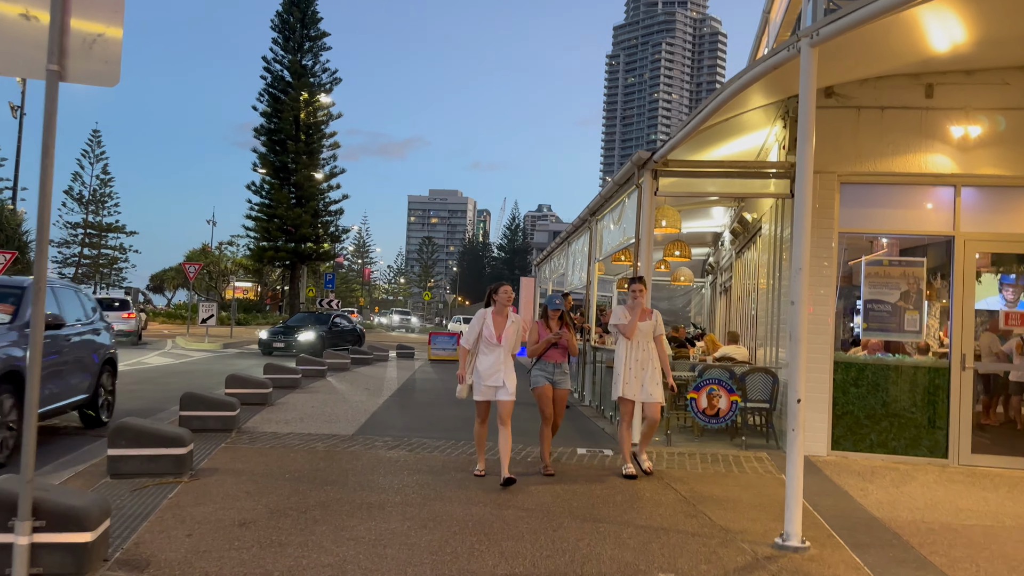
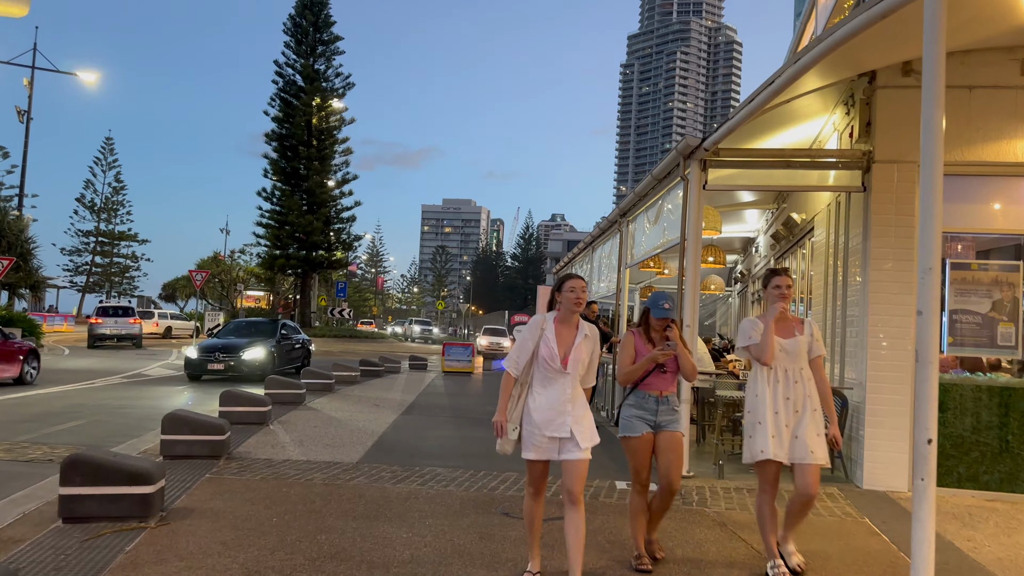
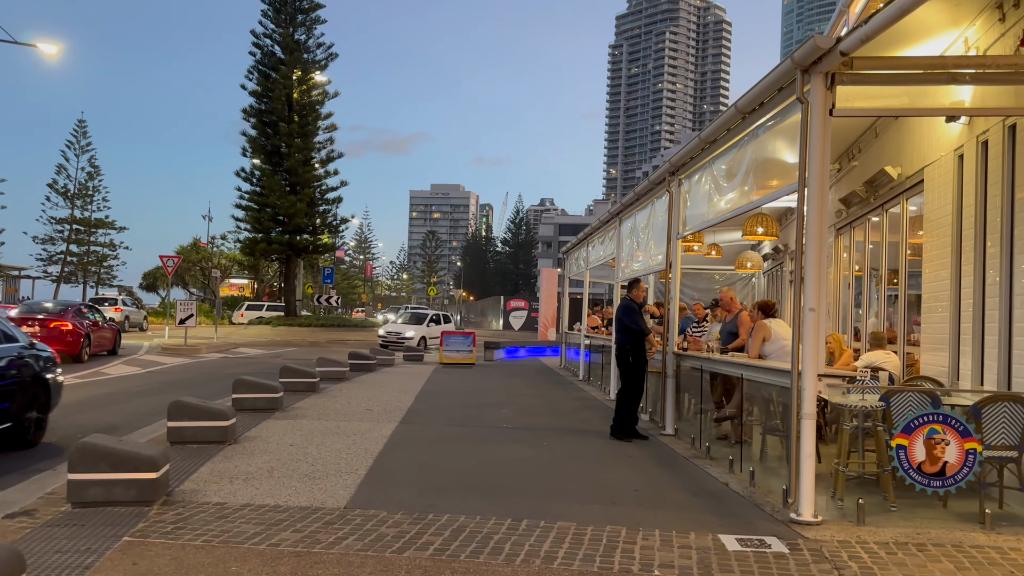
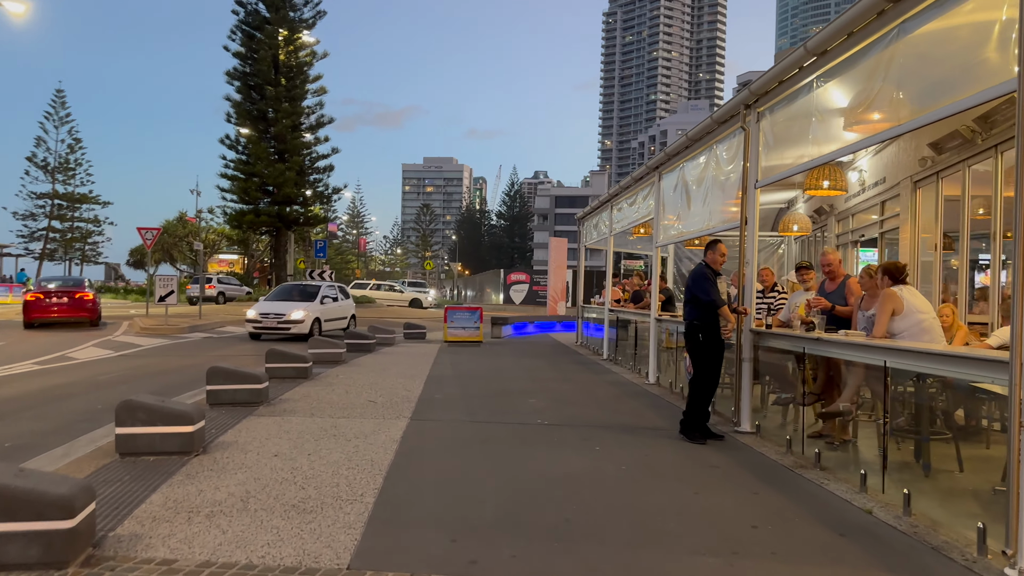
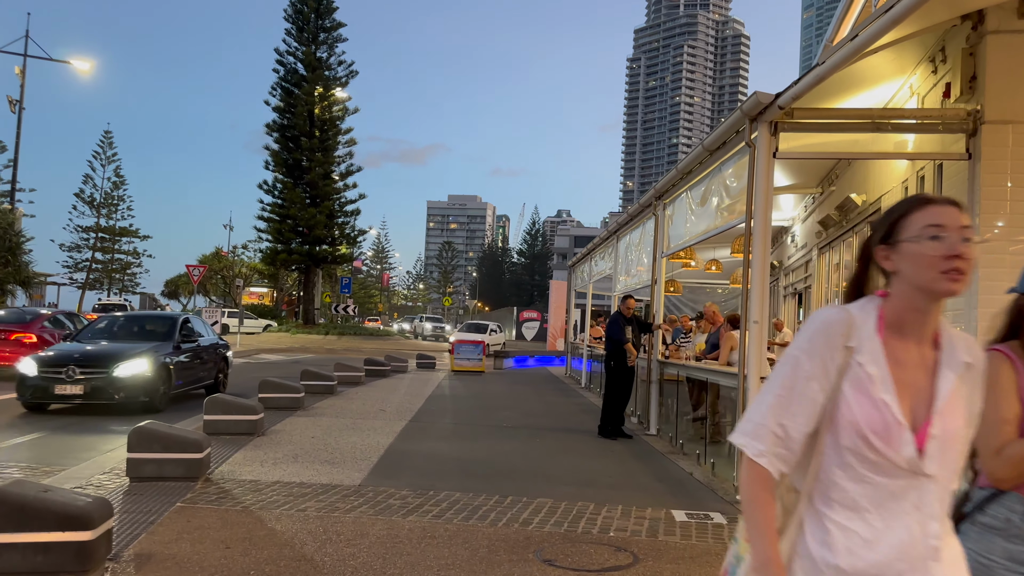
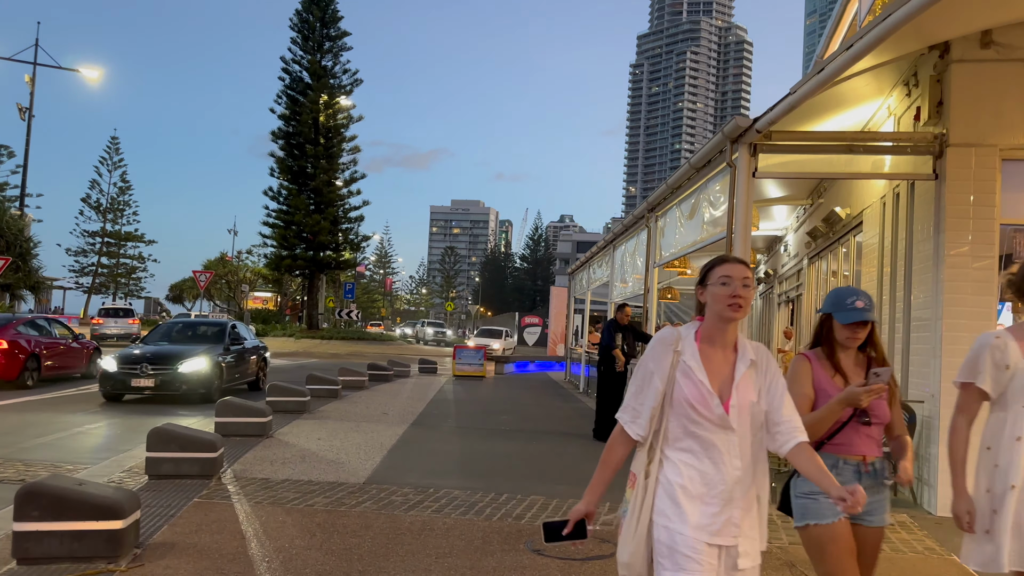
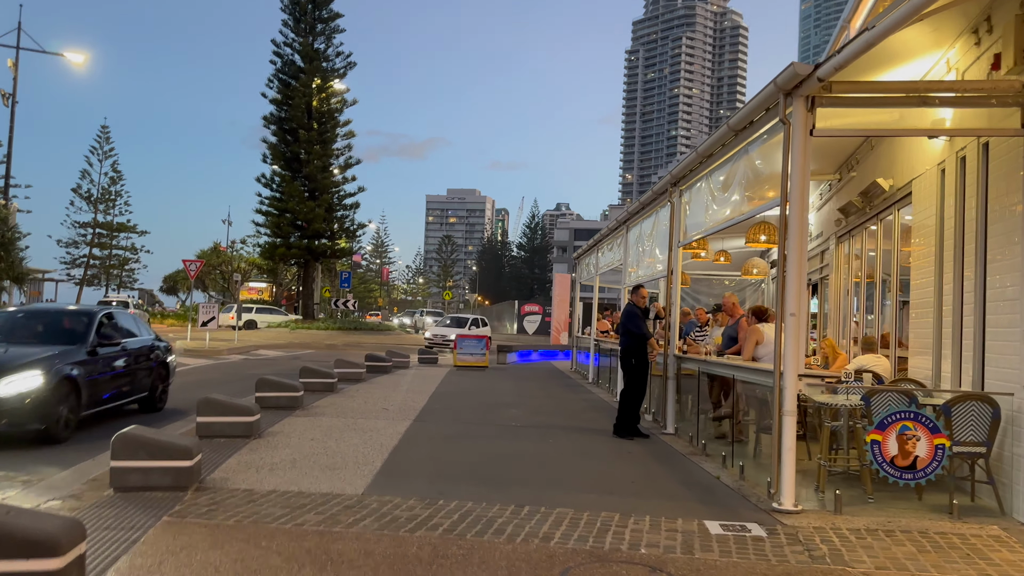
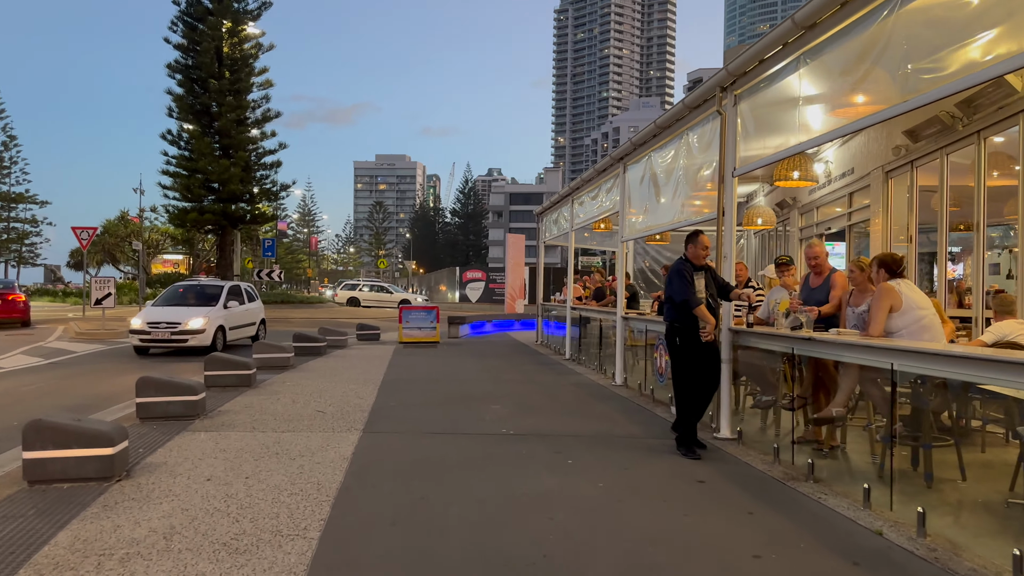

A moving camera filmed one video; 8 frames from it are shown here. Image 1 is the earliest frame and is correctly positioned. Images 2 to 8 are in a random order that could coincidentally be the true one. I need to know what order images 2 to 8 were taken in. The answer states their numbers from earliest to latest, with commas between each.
2, 6, 5, 7, 3, 4, 8
